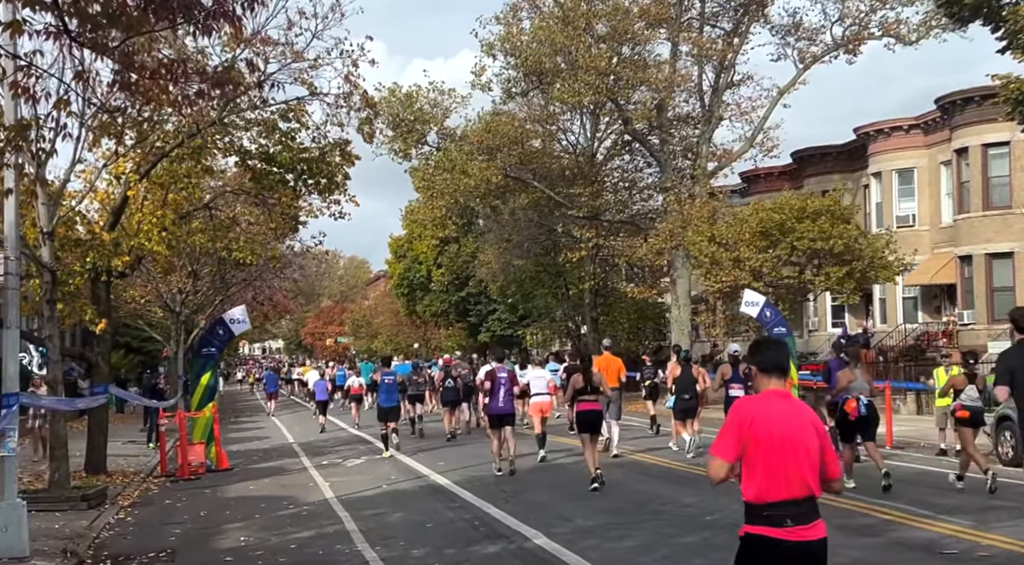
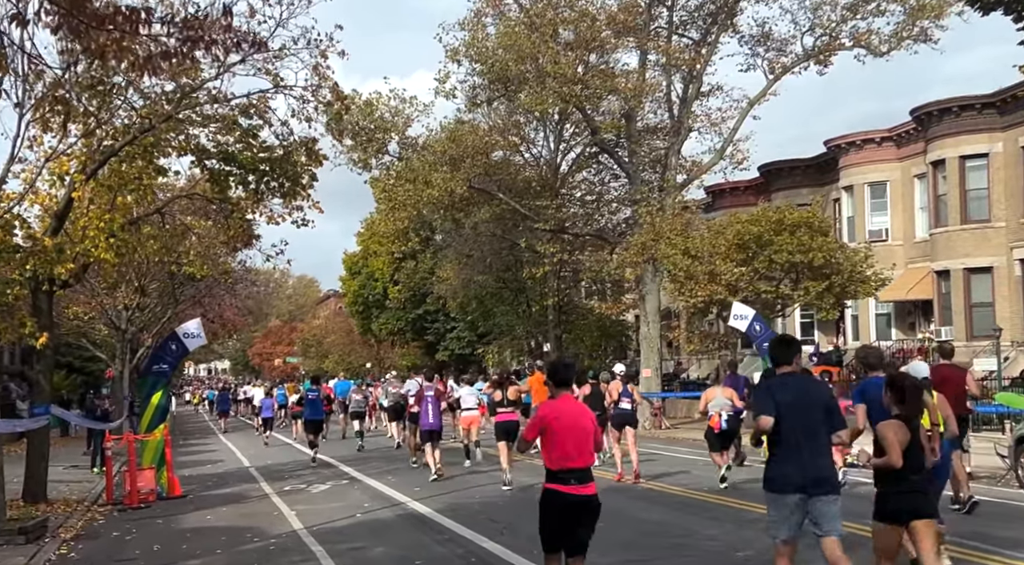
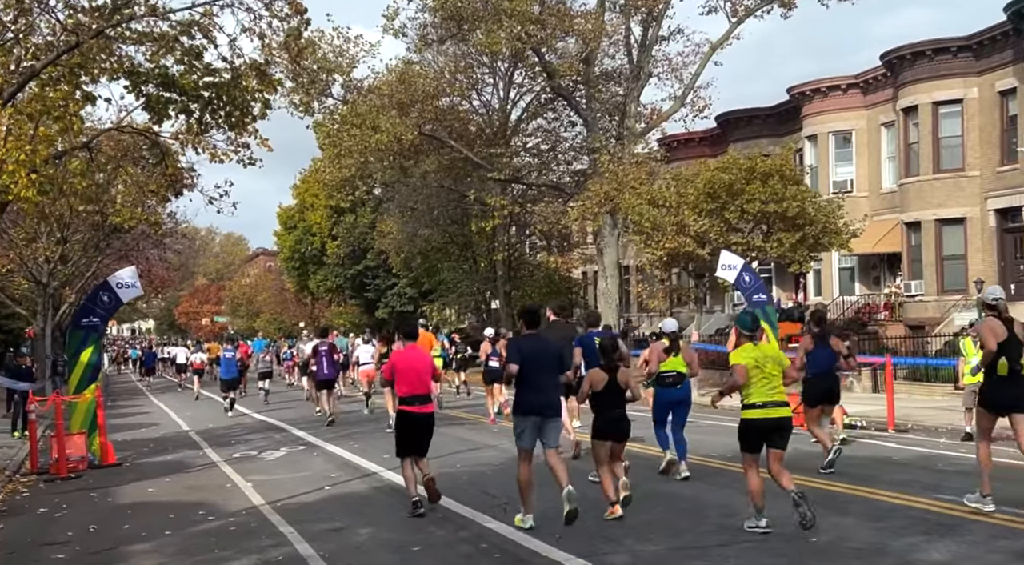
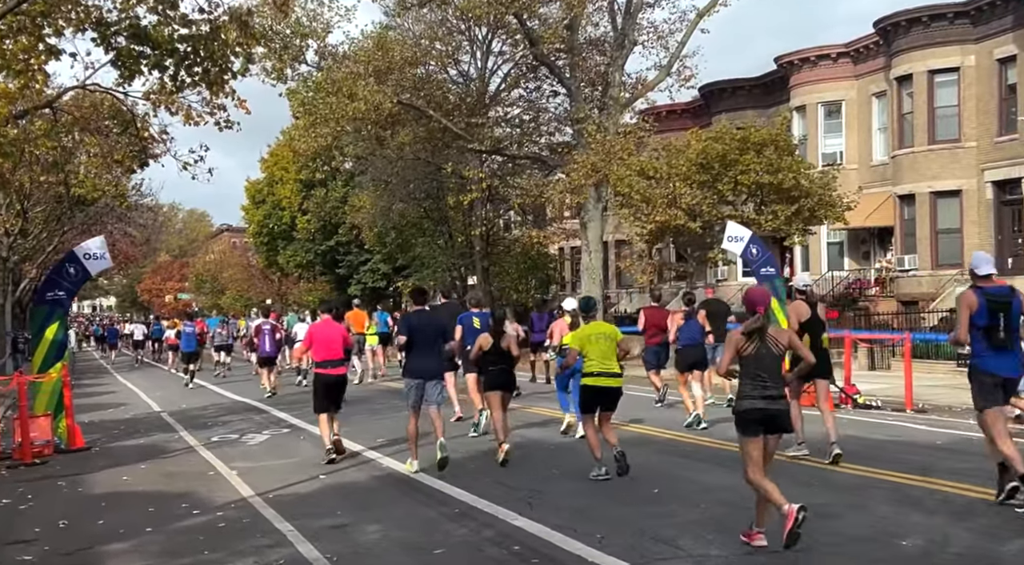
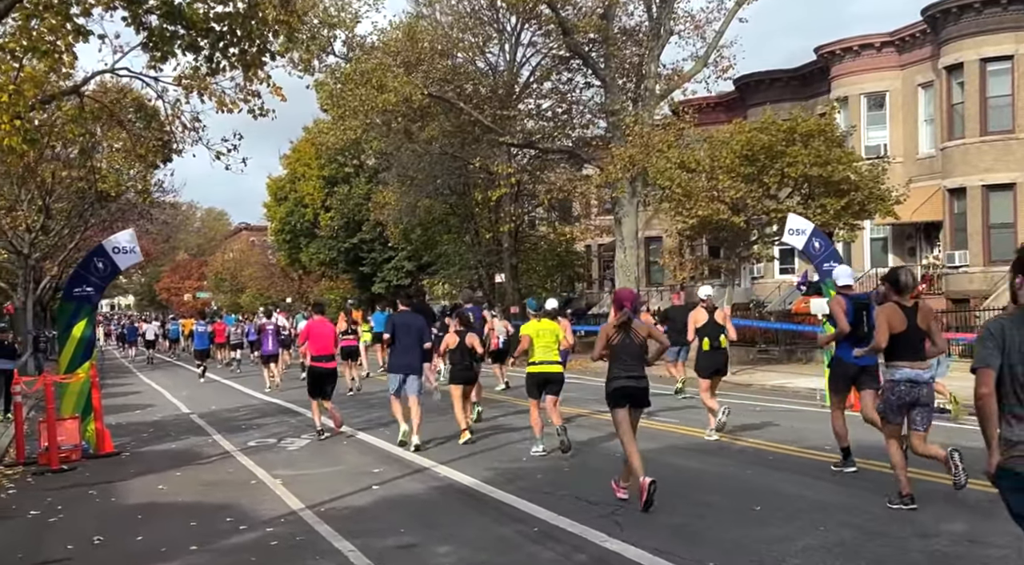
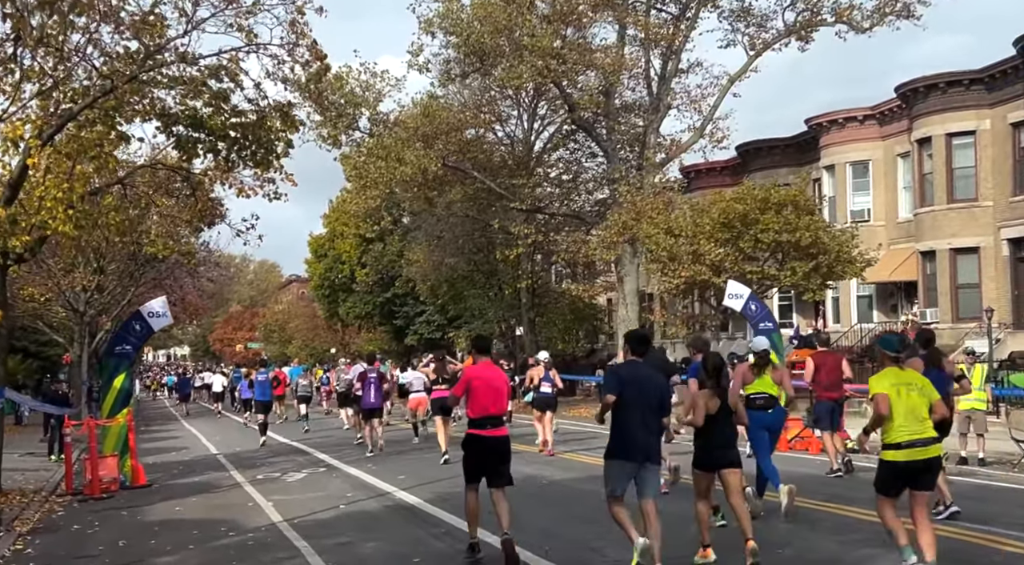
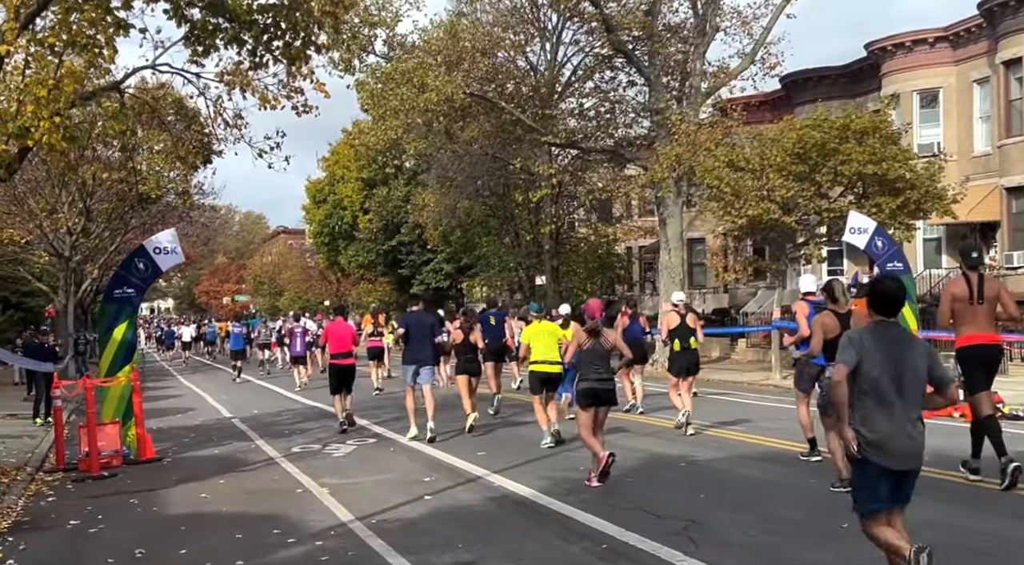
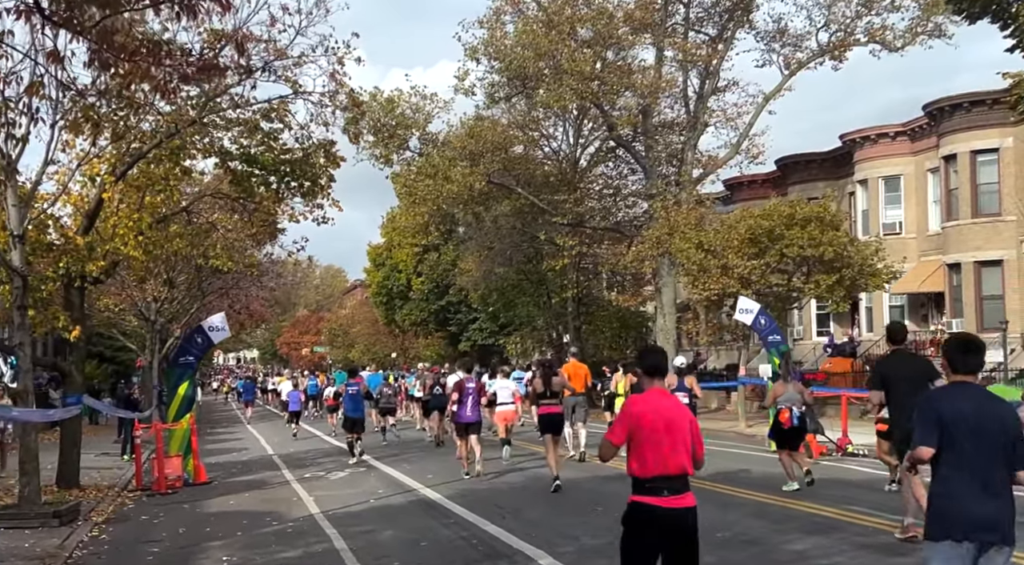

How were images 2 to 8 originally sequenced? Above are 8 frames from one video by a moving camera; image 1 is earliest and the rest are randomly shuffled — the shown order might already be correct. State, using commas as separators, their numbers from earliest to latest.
8, 2, 6, 3, 4, 5, 7
